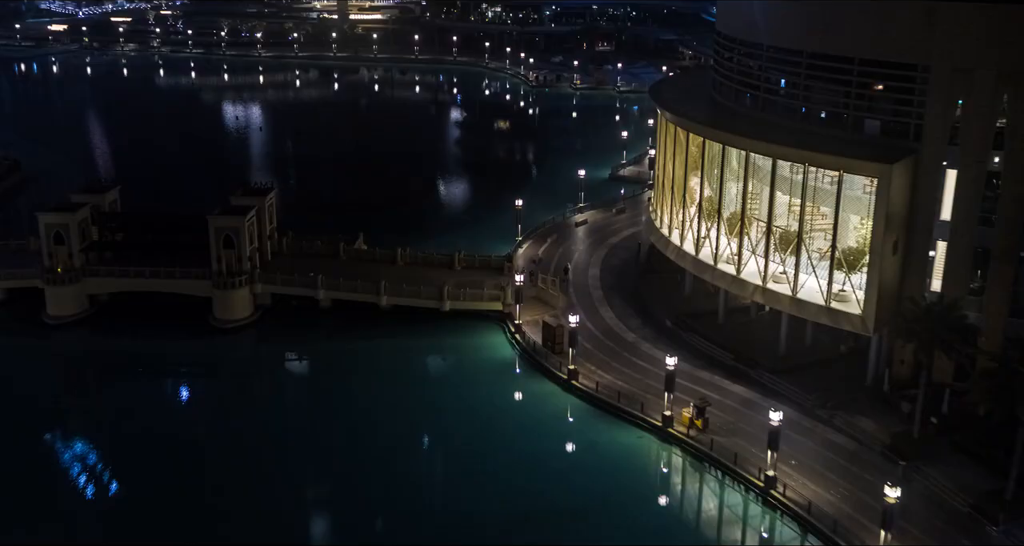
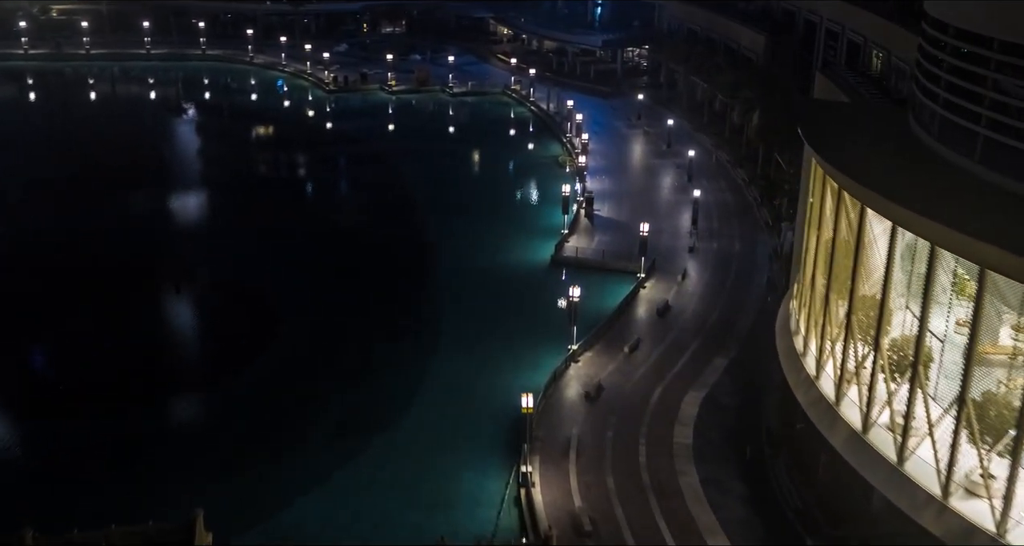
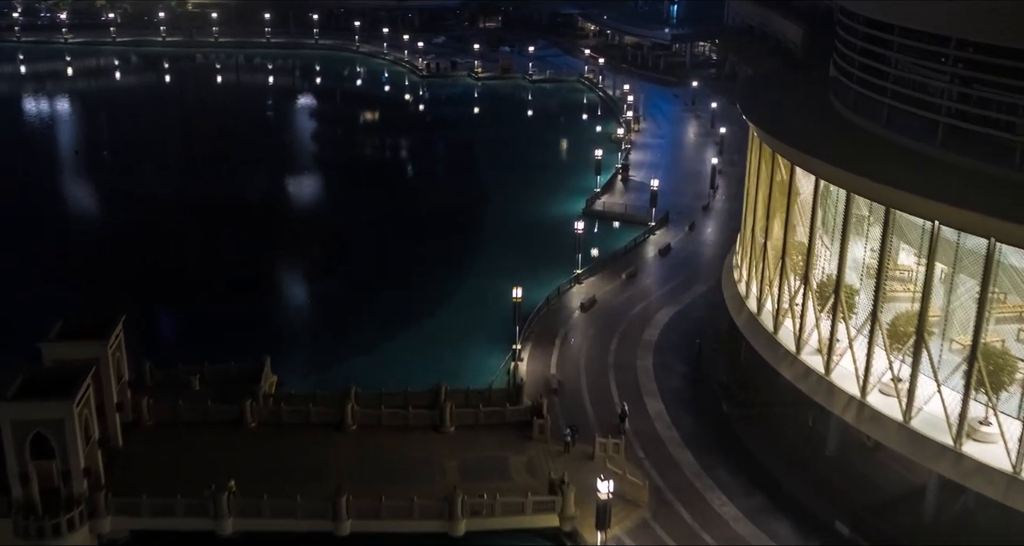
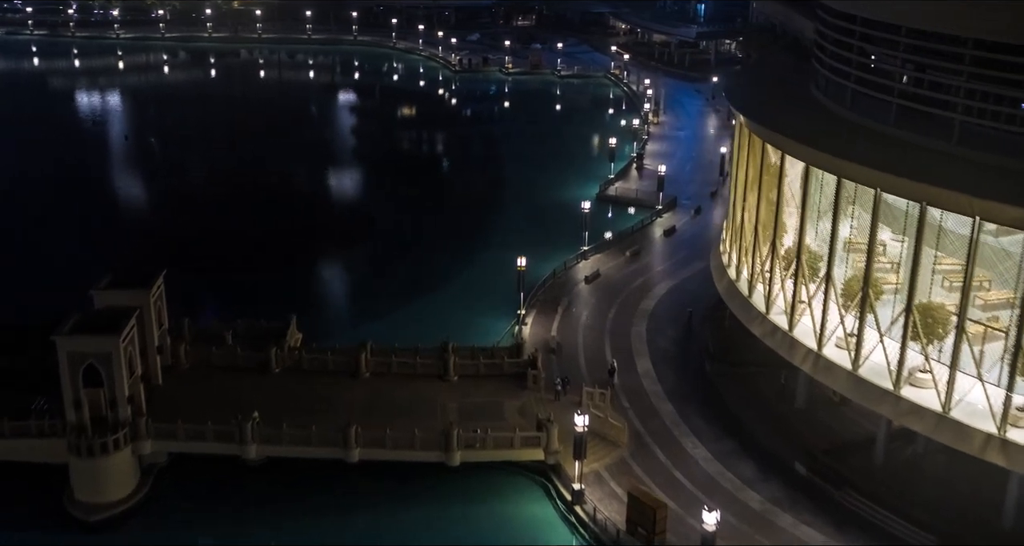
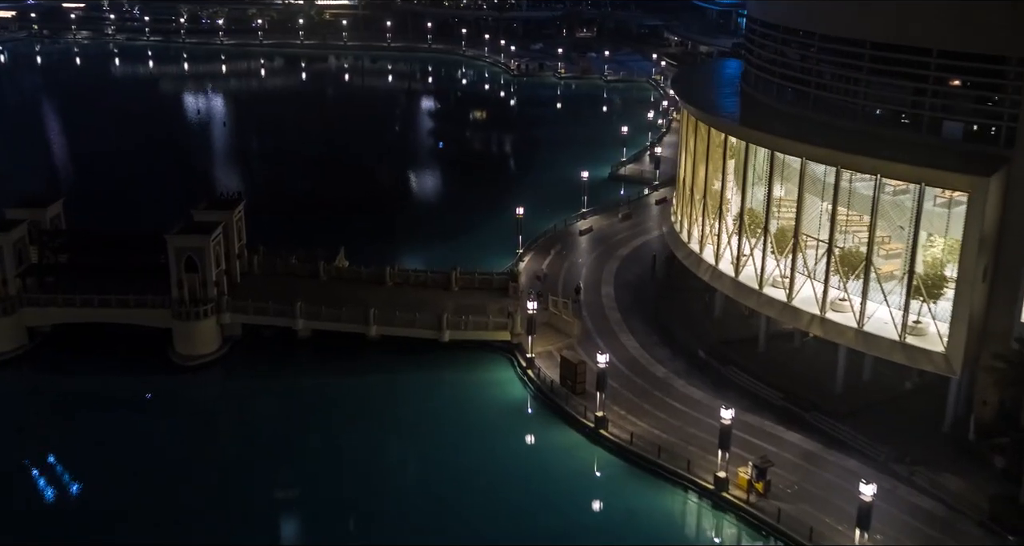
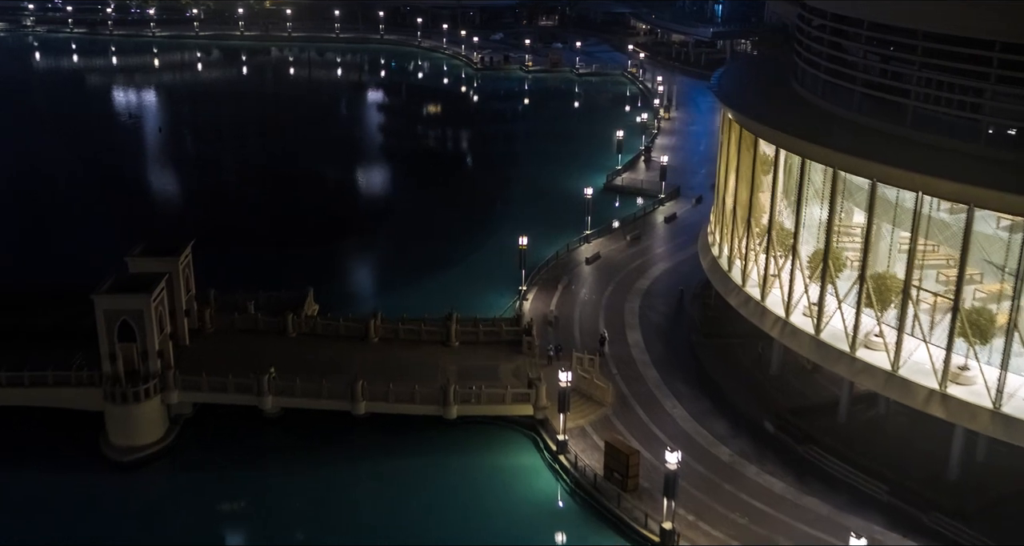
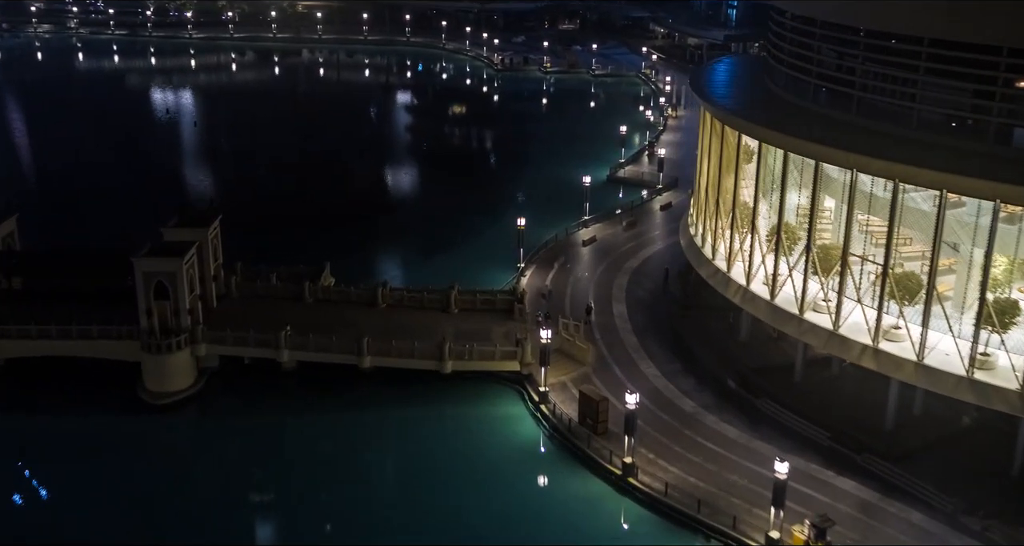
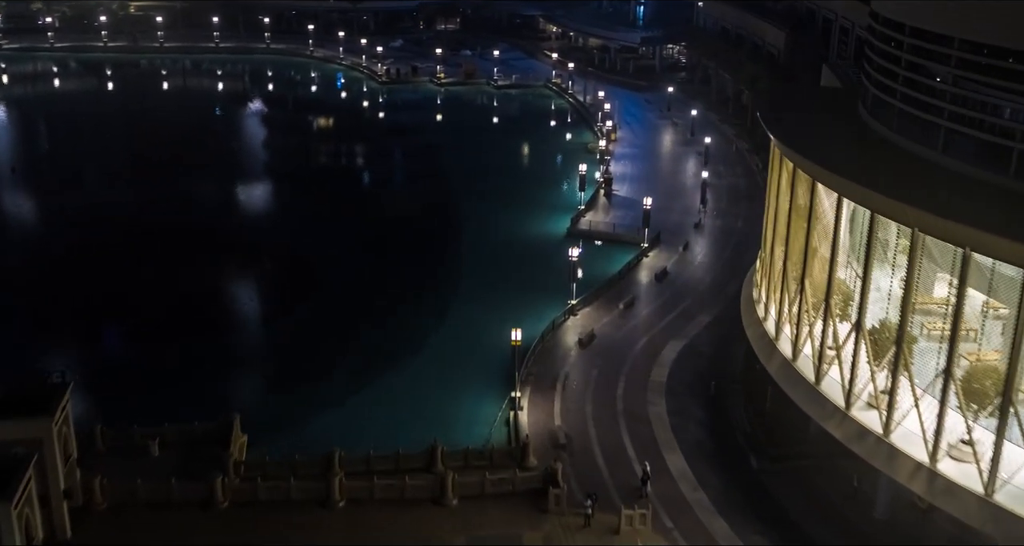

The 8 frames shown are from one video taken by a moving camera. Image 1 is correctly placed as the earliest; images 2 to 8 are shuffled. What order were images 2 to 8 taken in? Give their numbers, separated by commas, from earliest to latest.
5, 7, 6, 4, 3, 8, 2
